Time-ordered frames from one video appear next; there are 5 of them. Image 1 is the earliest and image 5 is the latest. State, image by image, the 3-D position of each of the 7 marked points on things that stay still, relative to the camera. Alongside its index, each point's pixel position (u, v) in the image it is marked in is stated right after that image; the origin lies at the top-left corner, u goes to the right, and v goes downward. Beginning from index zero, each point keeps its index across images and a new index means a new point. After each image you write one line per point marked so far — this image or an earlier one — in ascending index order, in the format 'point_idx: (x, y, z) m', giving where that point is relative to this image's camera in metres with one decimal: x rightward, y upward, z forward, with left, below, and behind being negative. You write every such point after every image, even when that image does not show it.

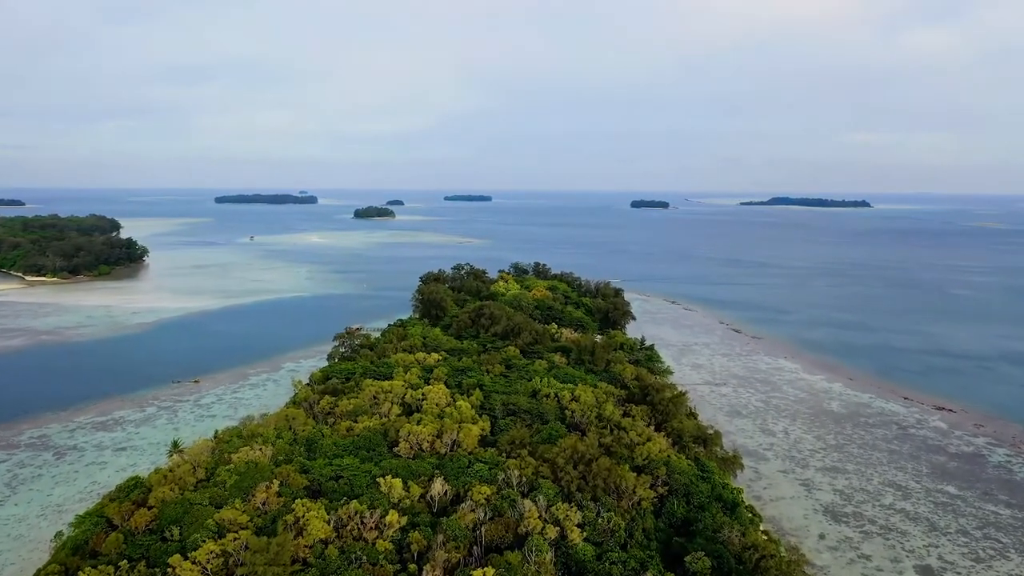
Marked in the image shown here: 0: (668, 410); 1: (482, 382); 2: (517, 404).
0: (+4.3, -3.3, +17.3) m
1: (-0.9, -2.8, +18.9) m
2: (+0.1, -3.1, +17.1) m
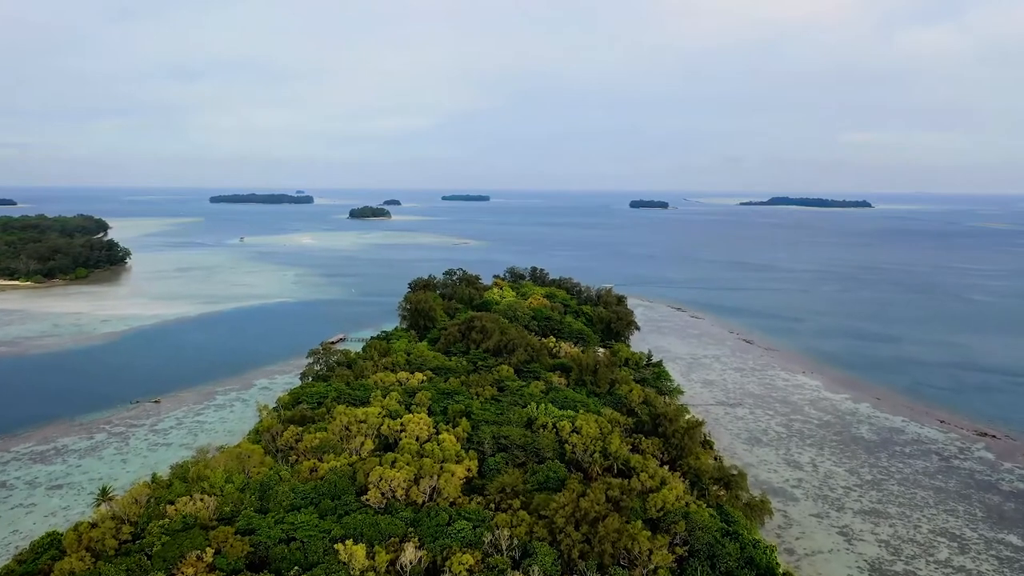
0: (+4.1, -3.7, +15.1) m
1: (-1.1, -3.2, +16.6) m
2: (-0.1, -3.5, +14.8) m
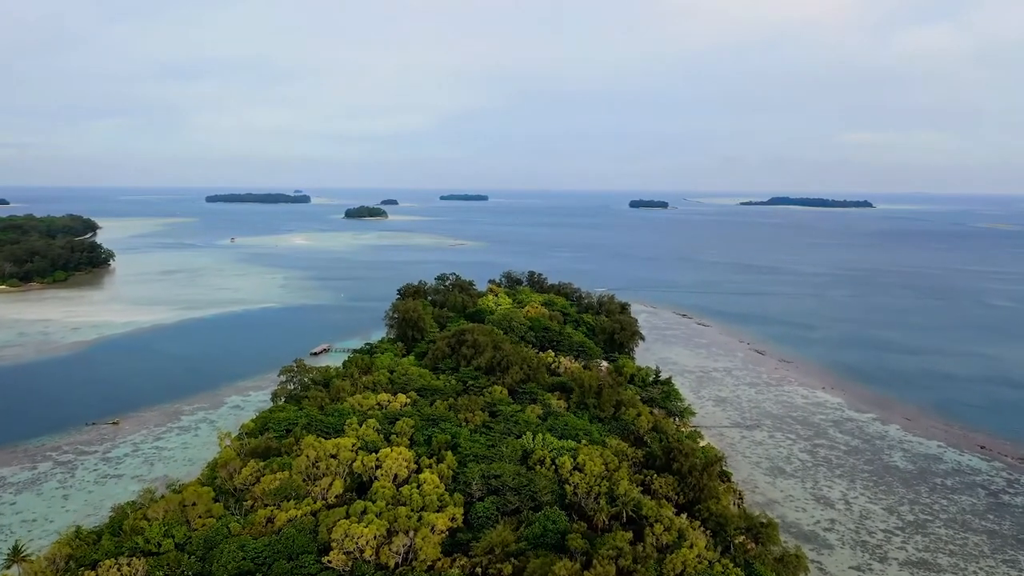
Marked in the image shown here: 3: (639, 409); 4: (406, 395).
0: (+3.9, -4.0, +13.1) m
1: (-1.3, -3.5, +14.6) m
2: (-0.2, -3.8, +12.8) m
3: (+3.4, -3.3, +17.0) m
4: (-2.9, -2.9, +17.3) m
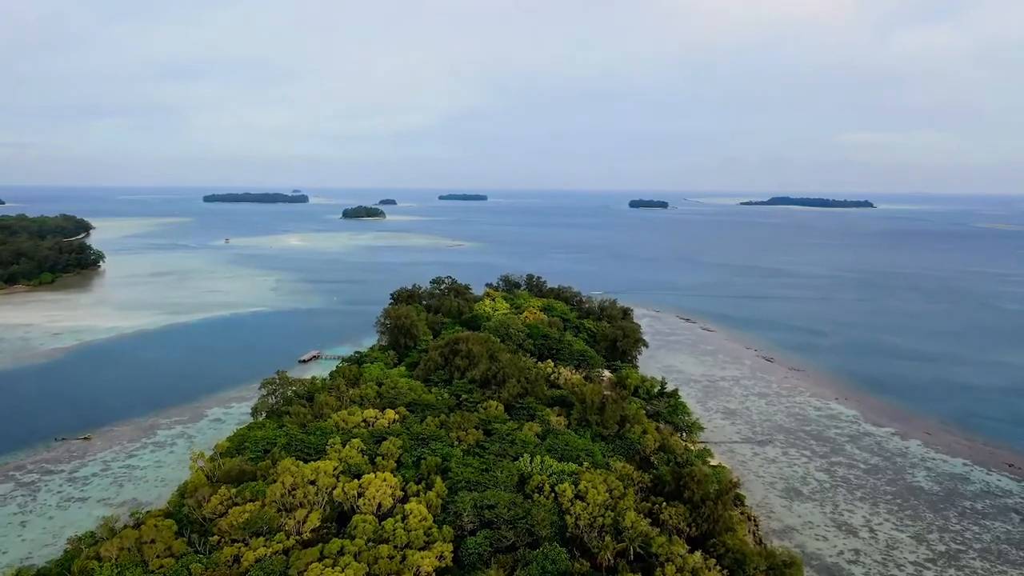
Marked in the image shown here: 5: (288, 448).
0: (+3.9, -4.3, +11.9) m
1: (-1.4, -3.7, +13.4) m
2: (-0.3, -4.0, +11.6) m
3: (+3.3, -3.5, +15.8) m
4: (-3.0, -3.1, +16.1) m
5: (-5.0, -3.6, +14.1) m
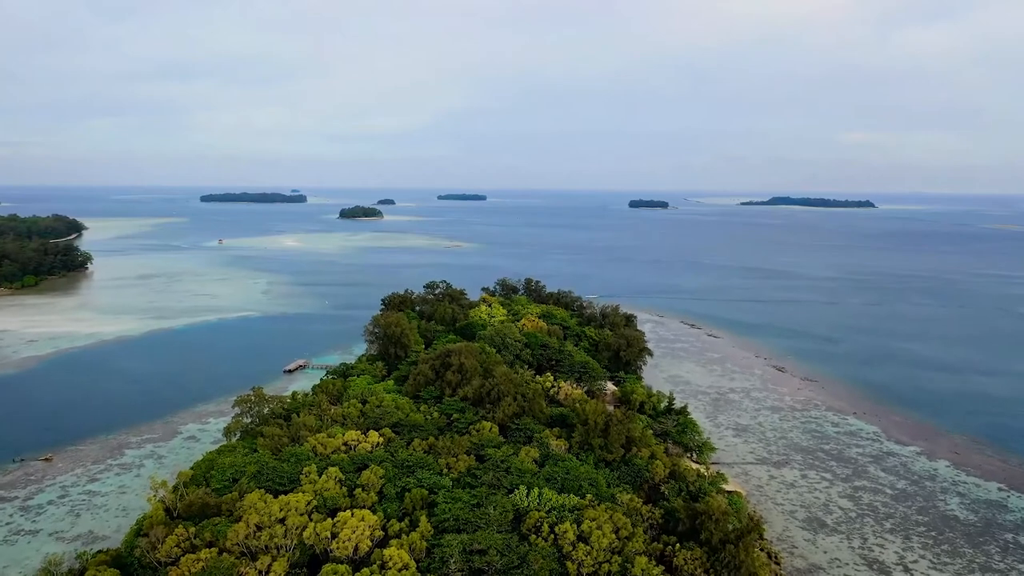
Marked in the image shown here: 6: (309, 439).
0: (+3.7, -4.5, +10.5) m
1: (-1.5, -4.0, +12.0) m
2: (-0.4, -4.3, +10.2) m
3: (+3.2, -3.7, +14.4) m
4: (-3.1, -3.4, +14.7) m
5: (-5.1, -3.8, +12.7) m
6: (-4.6, -3.4, +14.3) m
